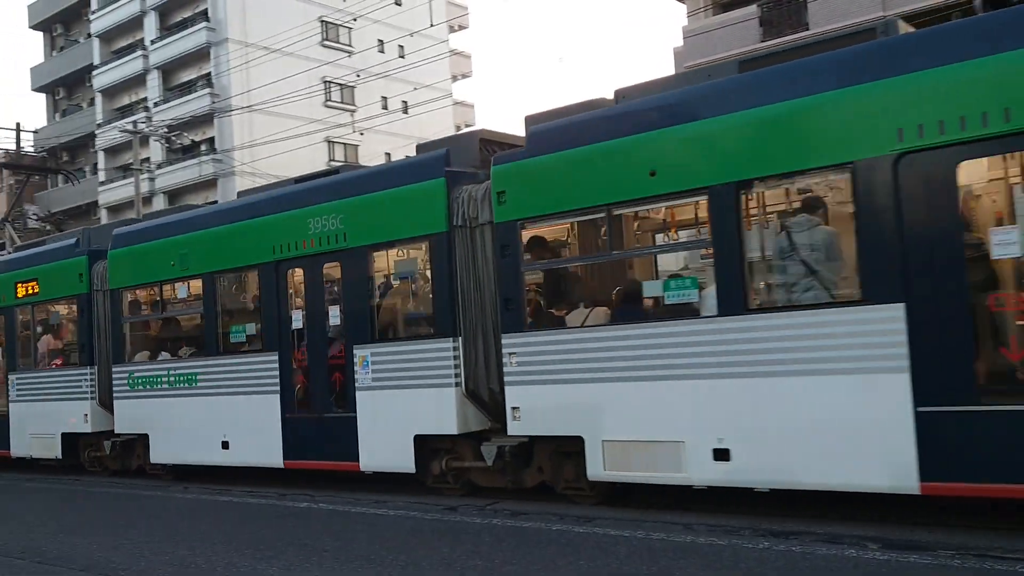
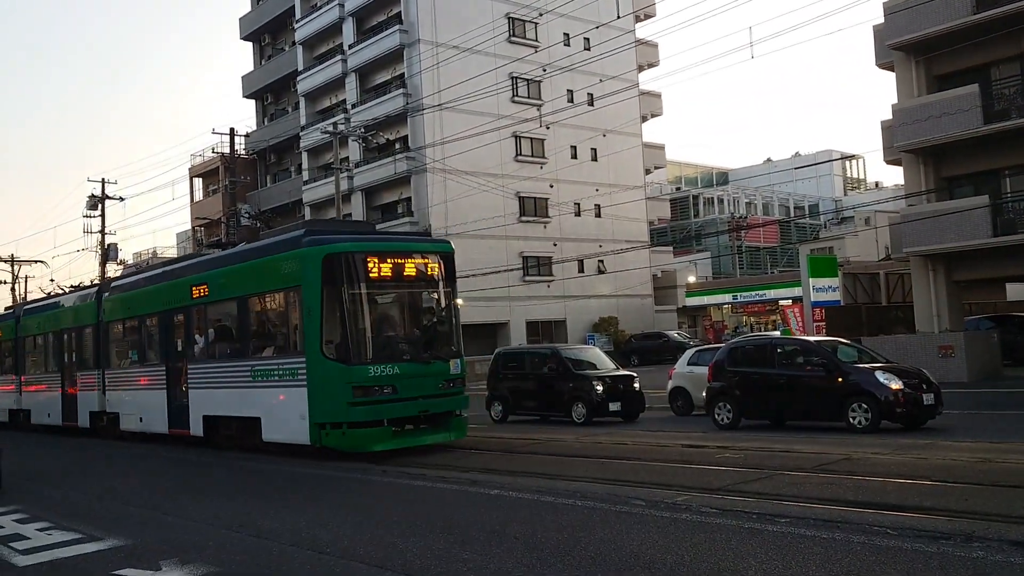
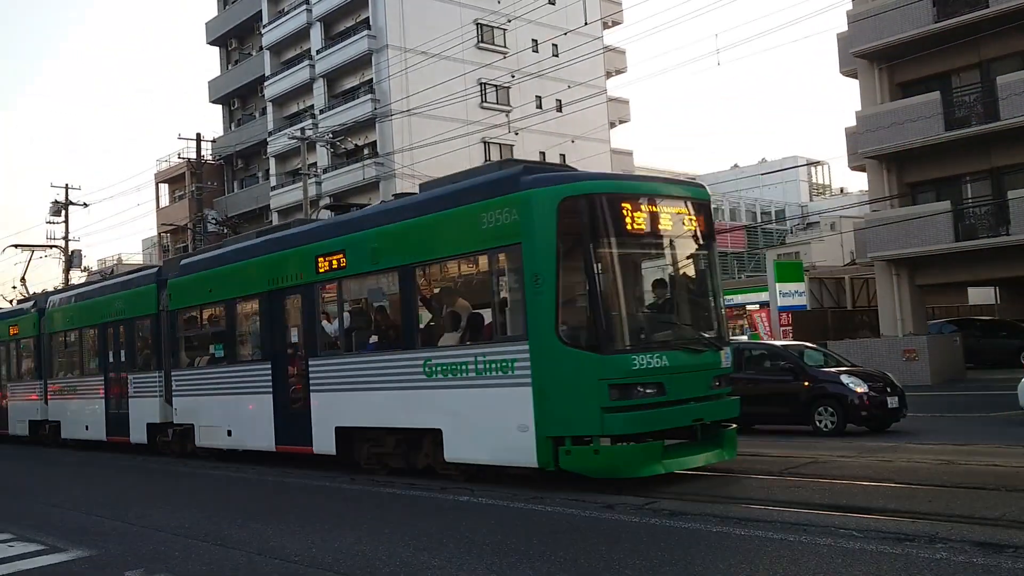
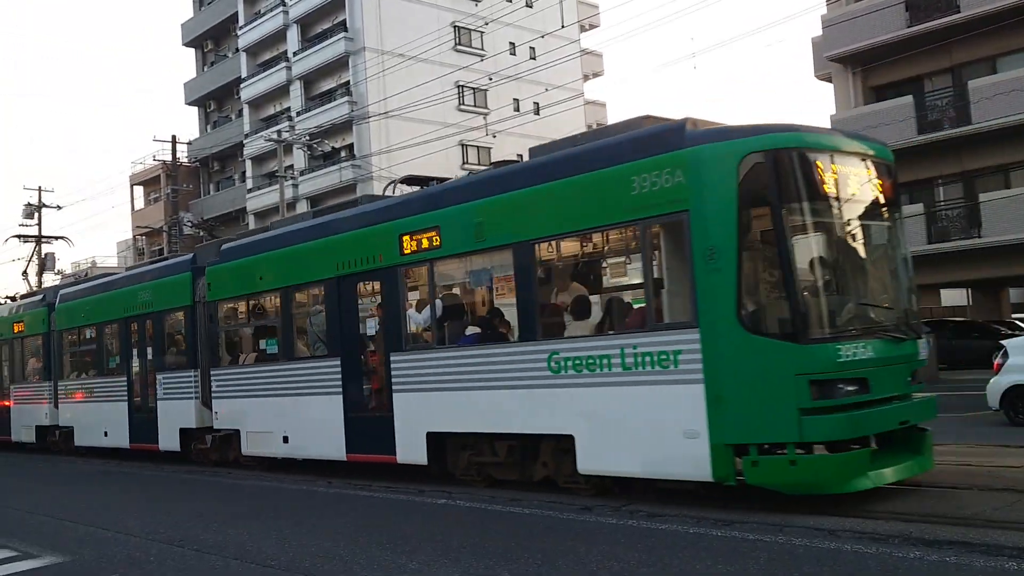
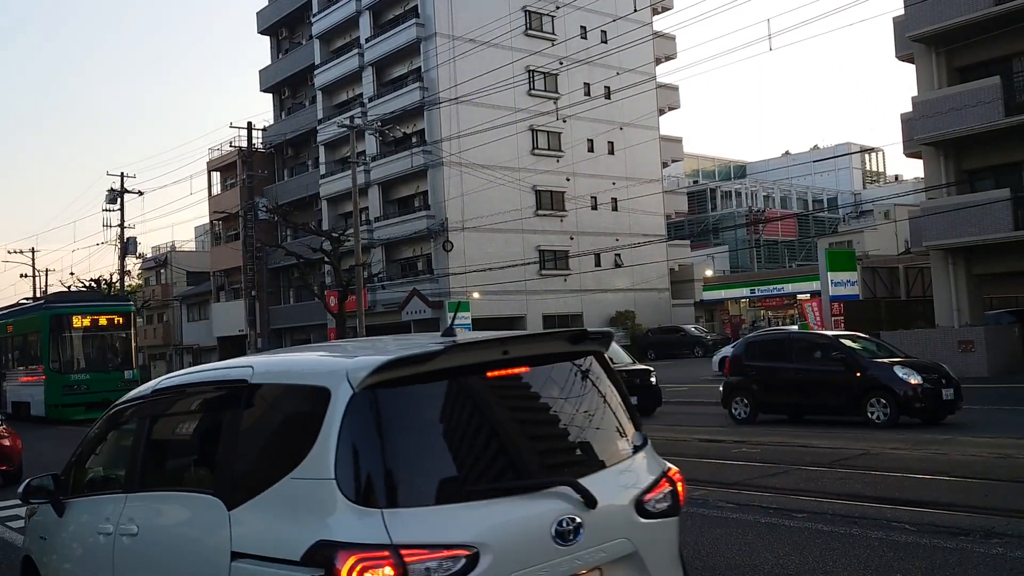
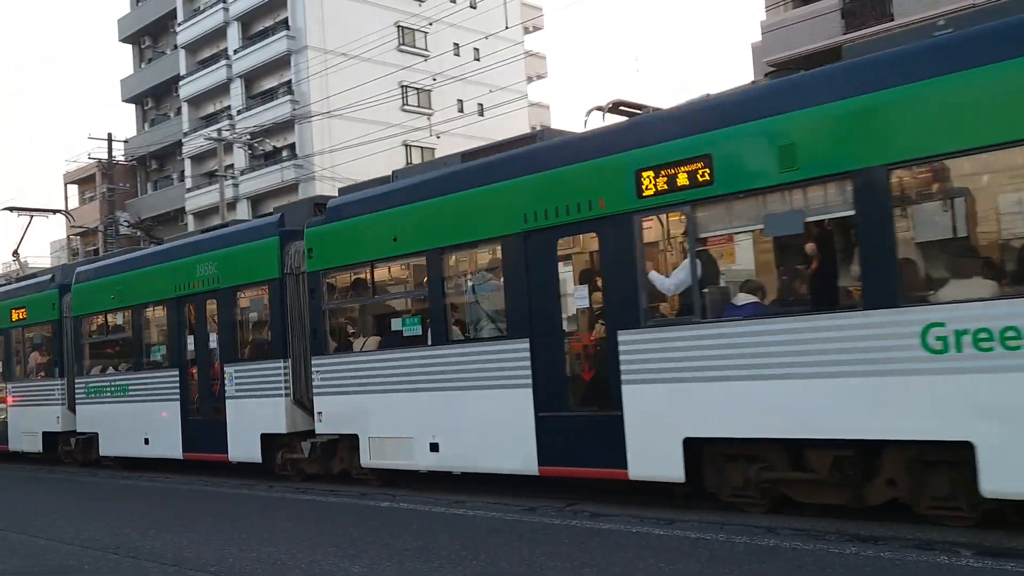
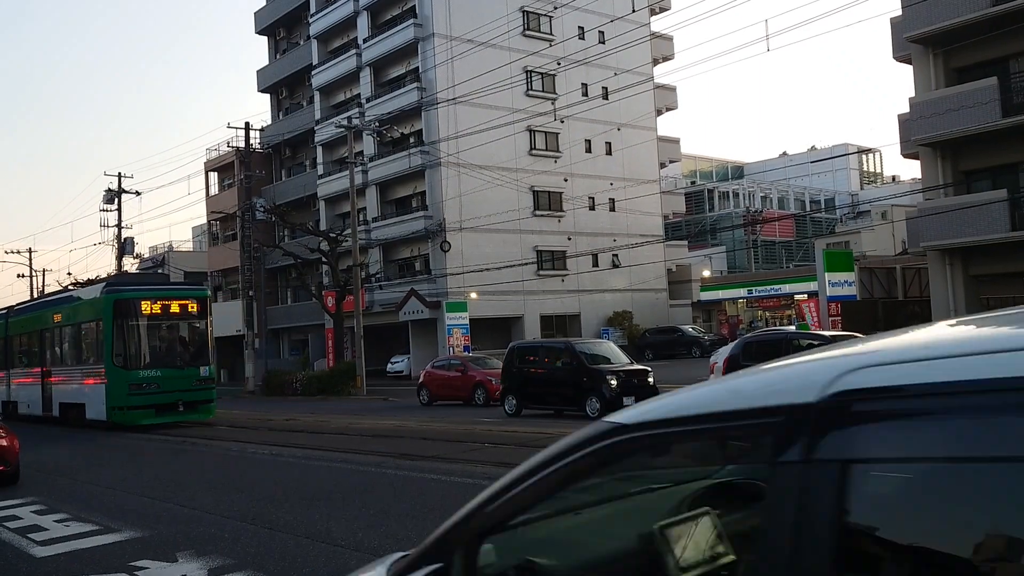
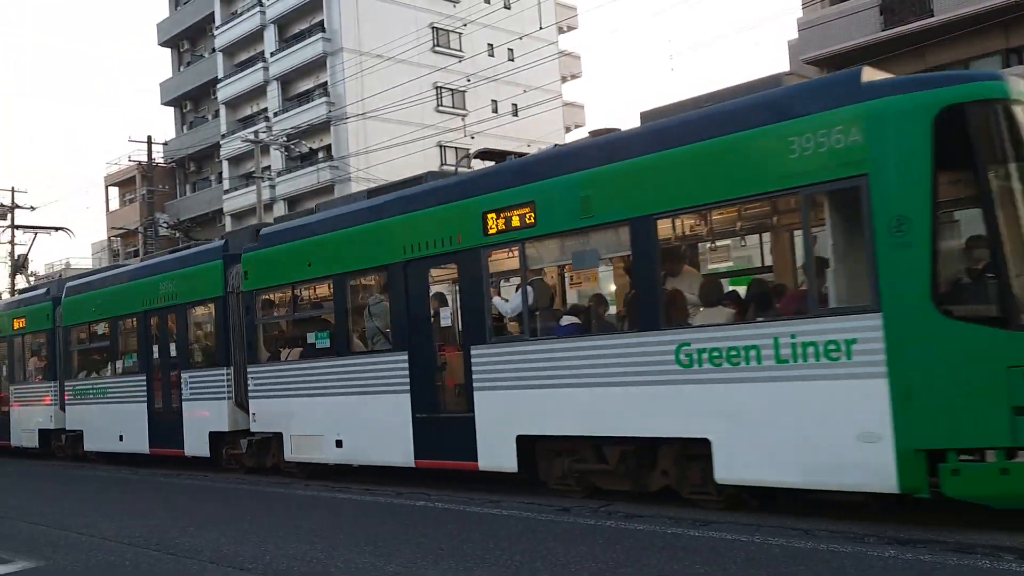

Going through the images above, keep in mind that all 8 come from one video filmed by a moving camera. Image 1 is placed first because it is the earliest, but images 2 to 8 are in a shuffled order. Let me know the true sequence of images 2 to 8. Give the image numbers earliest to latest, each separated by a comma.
6, 8, 4, 3, 2, 7, 5
